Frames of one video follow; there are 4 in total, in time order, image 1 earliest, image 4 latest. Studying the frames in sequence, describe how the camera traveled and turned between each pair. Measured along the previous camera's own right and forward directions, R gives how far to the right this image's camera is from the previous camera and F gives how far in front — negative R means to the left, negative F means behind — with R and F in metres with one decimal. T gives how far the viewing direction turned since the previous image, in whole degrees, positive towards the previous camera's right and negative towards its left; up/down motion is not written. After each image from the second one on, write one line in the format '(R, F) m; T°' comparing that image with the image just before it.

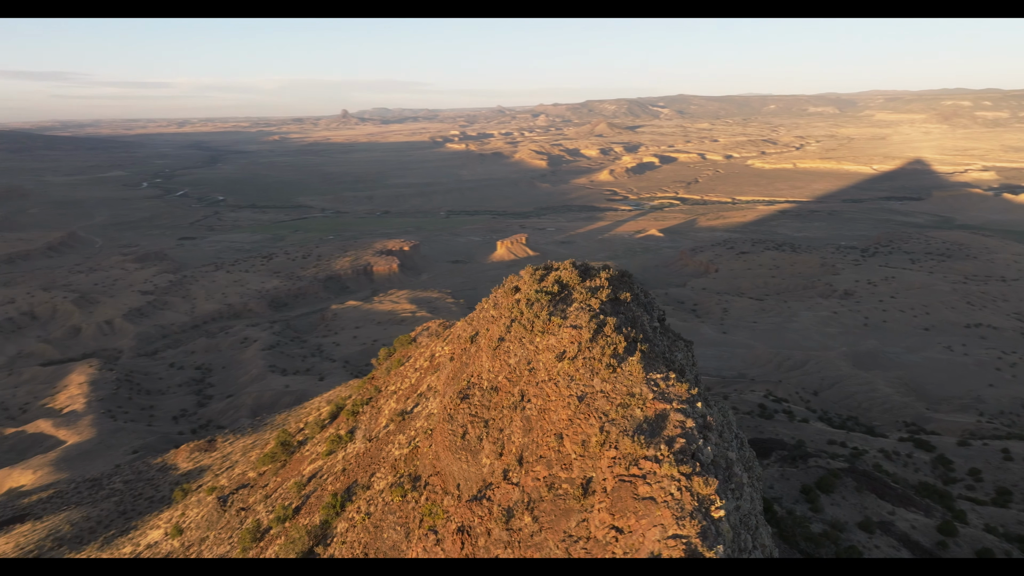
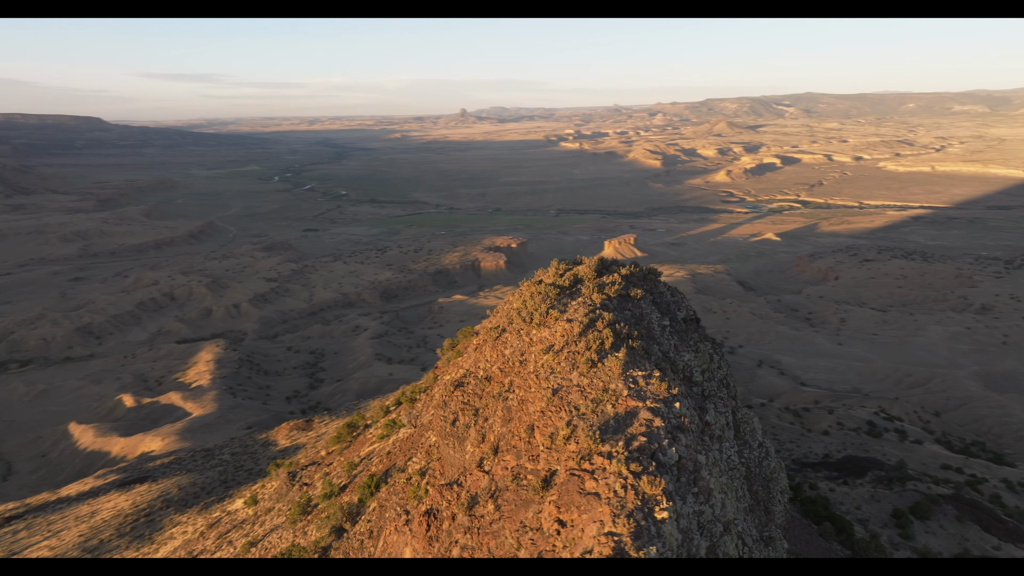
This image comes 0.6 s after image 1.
(+0.4, 0.0) m; -9°
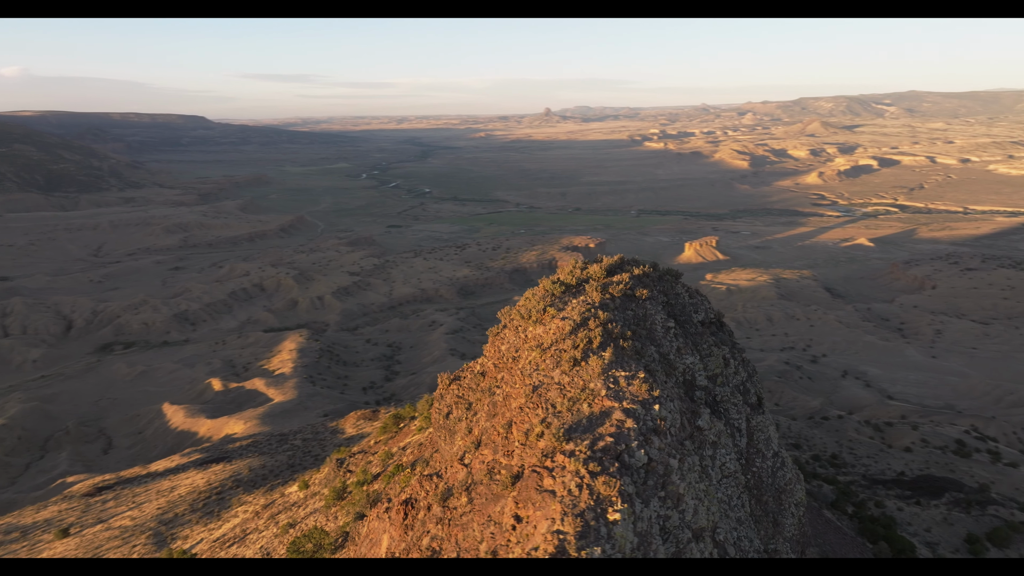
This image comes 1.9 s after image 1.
(+0.3, 0.0) m; -6°
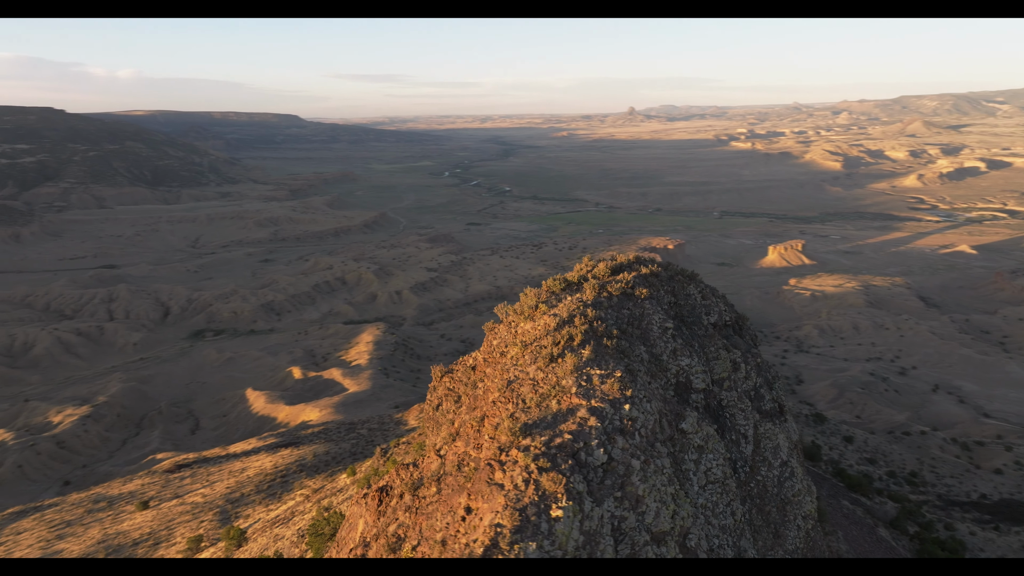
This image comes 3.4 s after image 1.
(+0.3, 0.0) m; -6°
